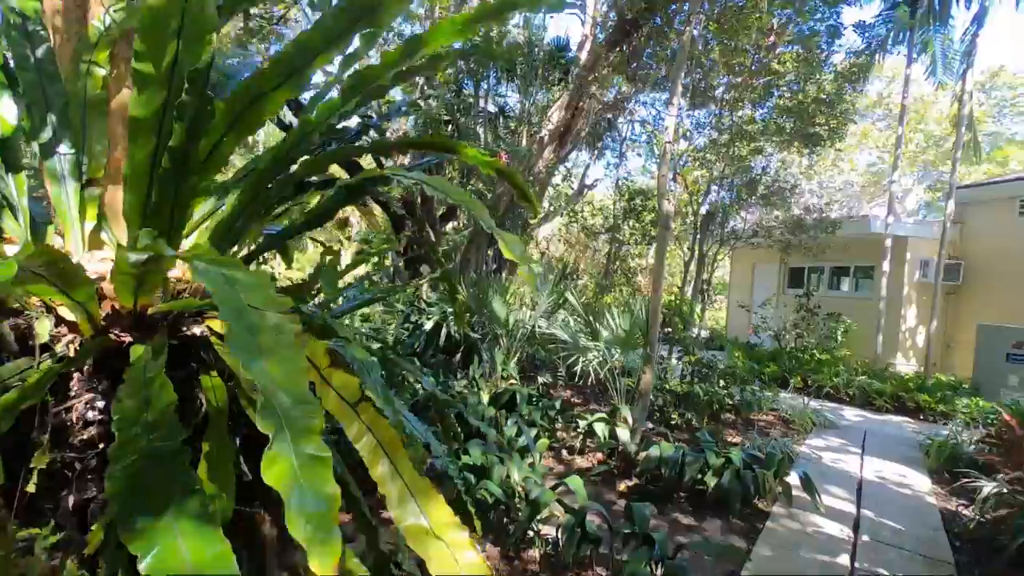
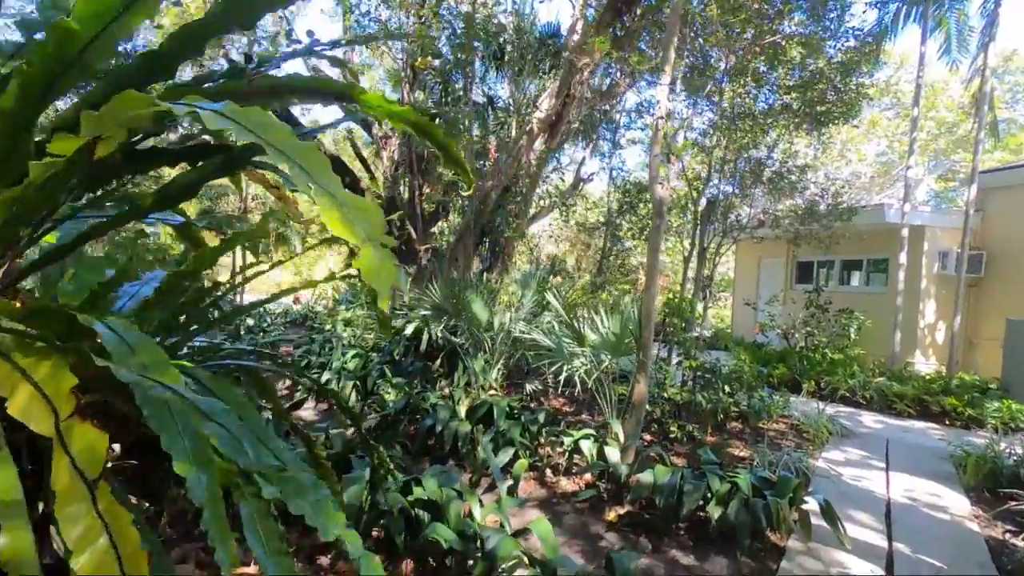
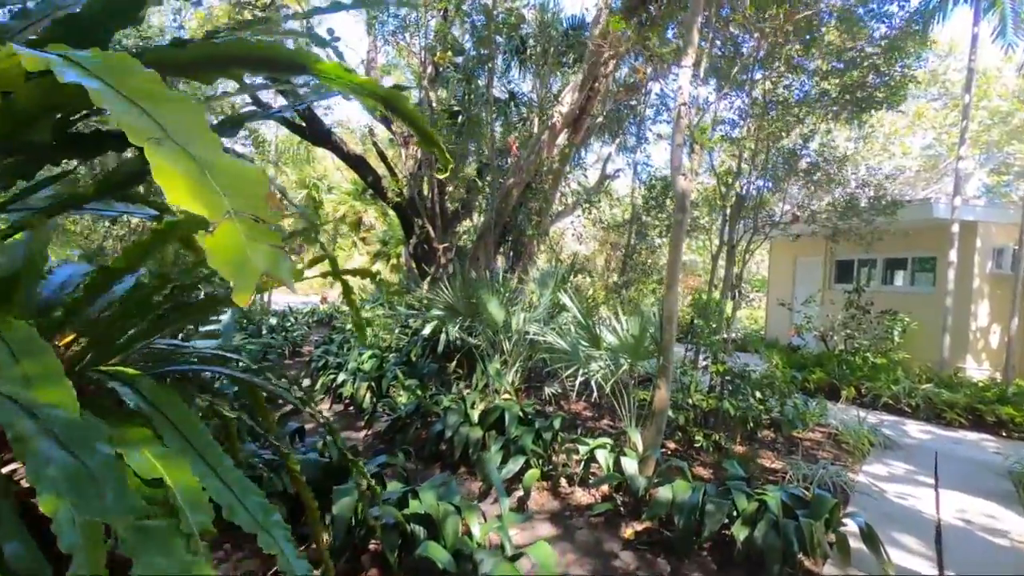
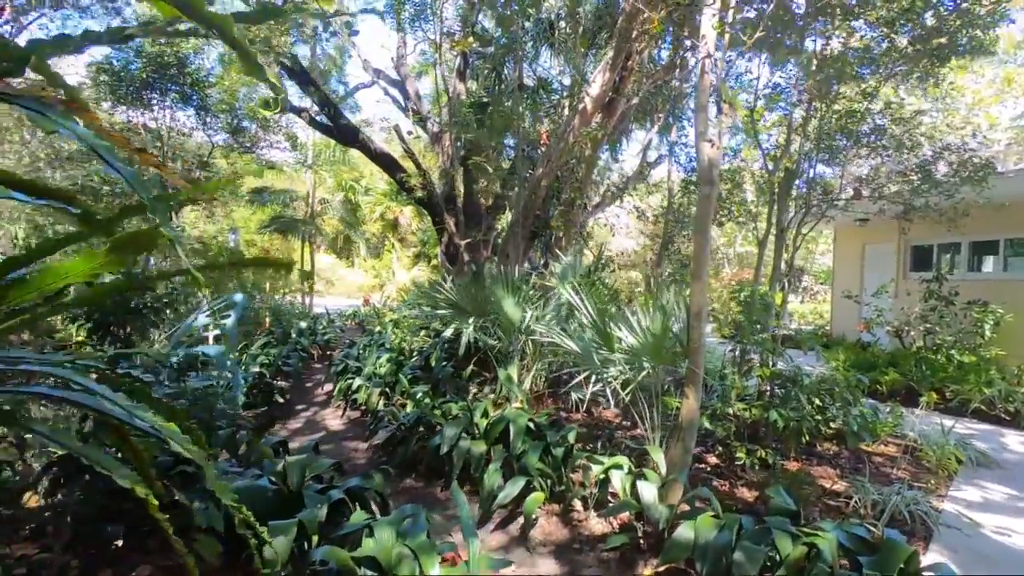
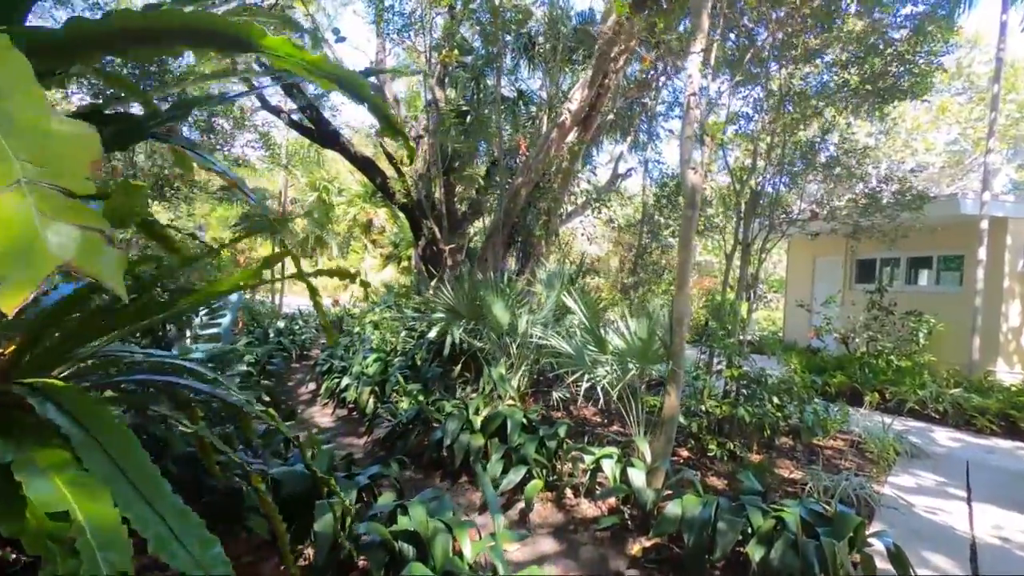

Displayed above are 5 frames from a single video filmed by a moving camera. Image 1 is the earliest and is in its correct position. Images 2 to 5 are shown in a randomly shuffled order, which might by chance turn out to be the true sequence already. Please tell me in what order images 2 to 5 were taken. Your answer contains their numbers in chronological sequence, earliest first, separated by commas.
2, 3, 5, 4
